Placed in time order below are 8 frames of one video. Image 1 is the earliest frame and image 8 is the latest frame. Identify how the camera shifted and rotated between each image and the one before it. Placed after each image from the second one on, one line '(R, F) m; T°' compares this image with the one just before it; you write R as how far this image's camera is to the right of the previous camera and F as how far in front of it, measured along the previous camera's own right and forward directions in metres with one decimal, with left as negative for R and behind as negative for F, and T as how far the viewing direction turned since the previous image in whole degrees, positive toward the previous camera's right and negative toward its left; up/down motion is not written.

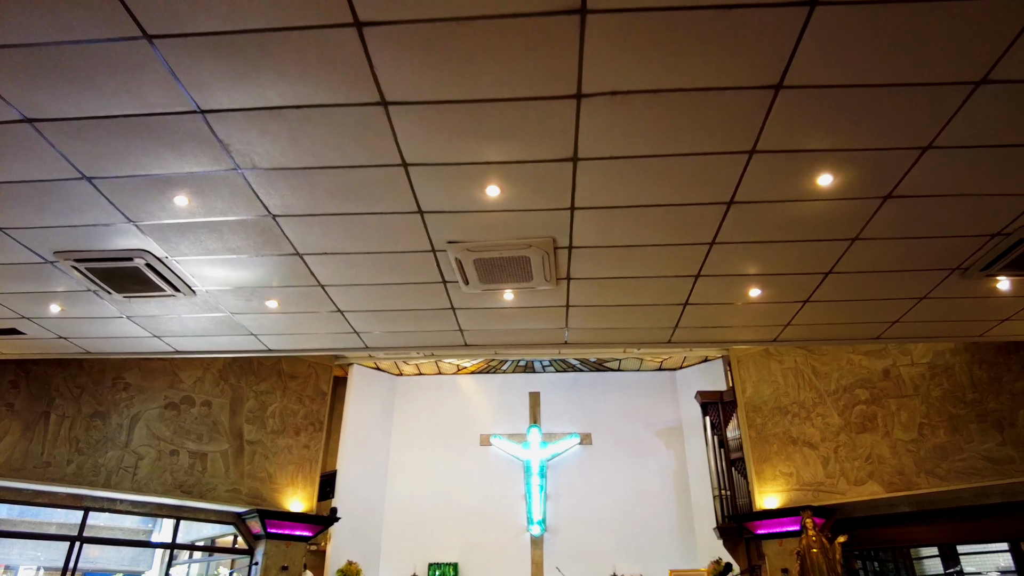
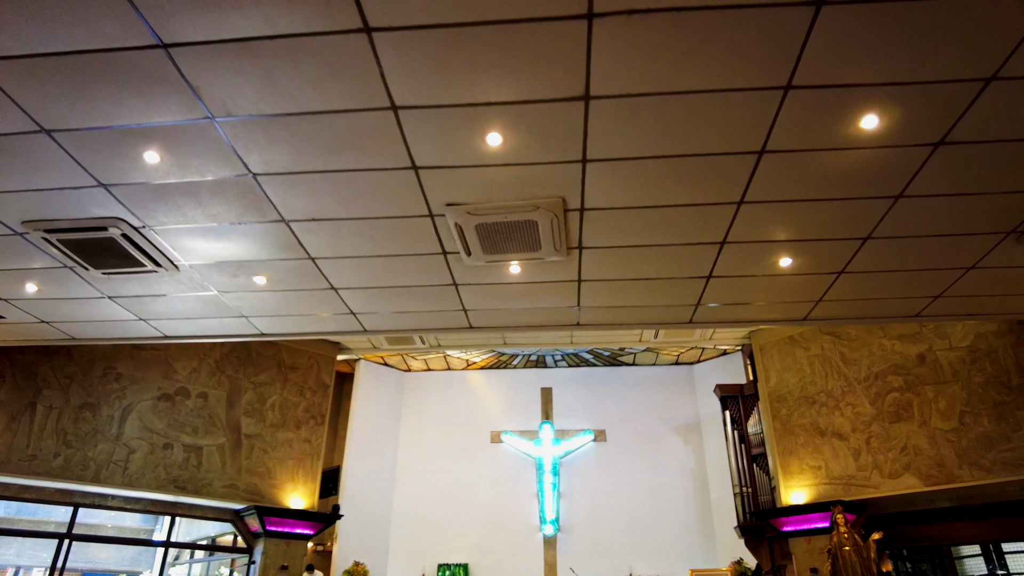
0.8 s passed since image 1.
(0.0, +0.4) m; -1°
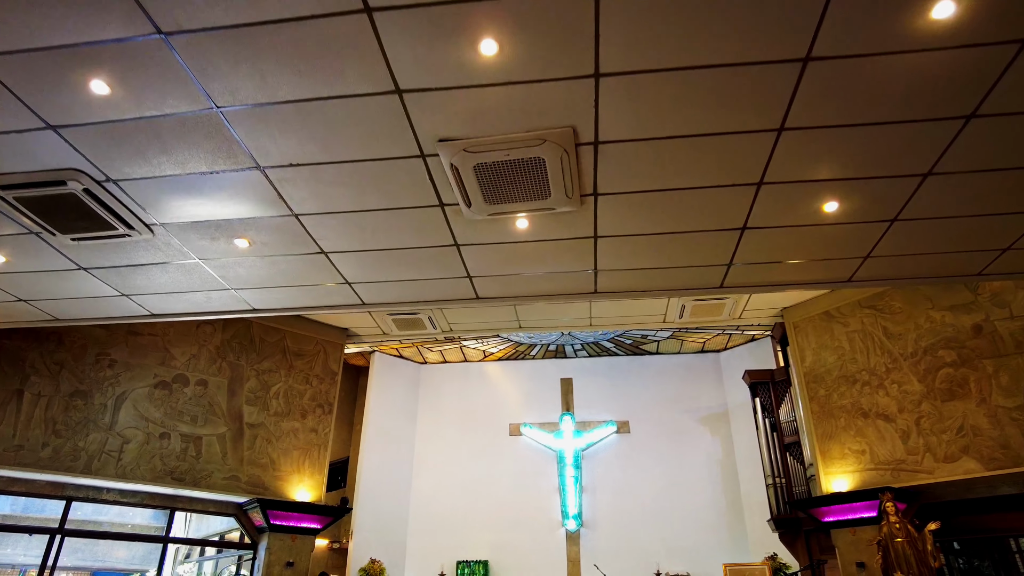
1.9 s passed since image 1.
(+0.1, +0.5) m; -2°
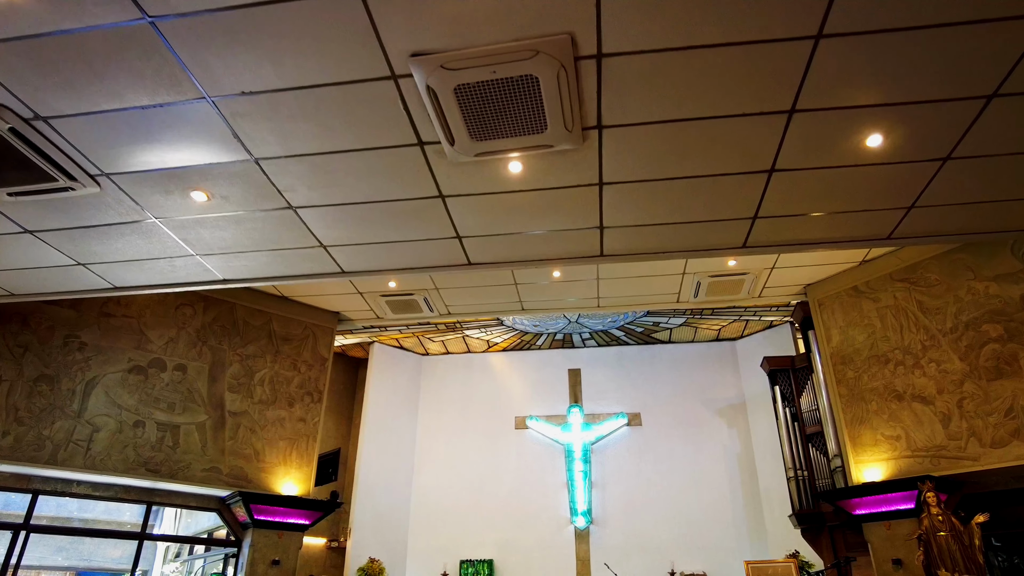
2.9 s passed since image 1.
(+0.1, +0.5) m; -1°
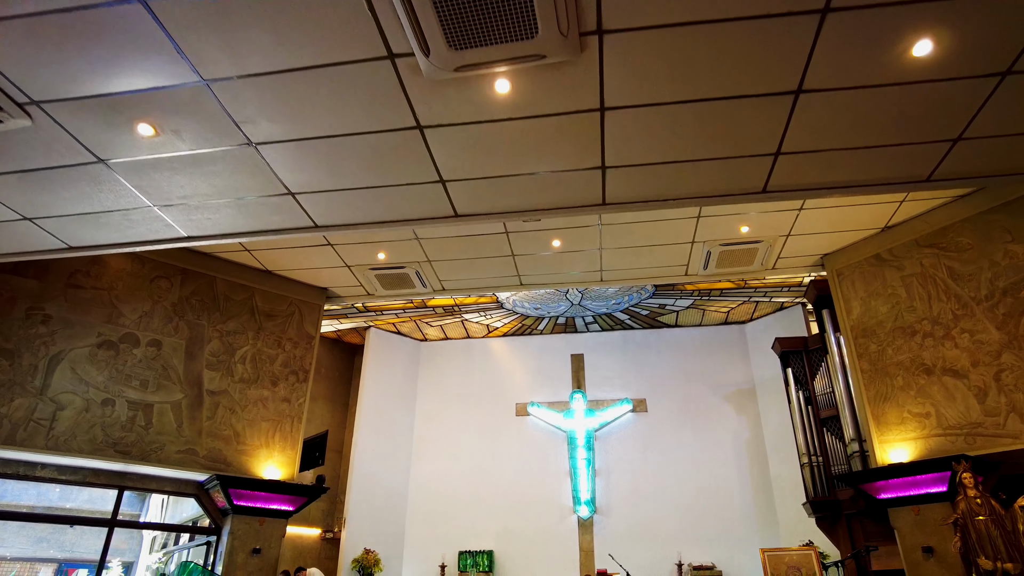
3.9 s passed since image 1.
(+0.1, +0.5) m; 0°
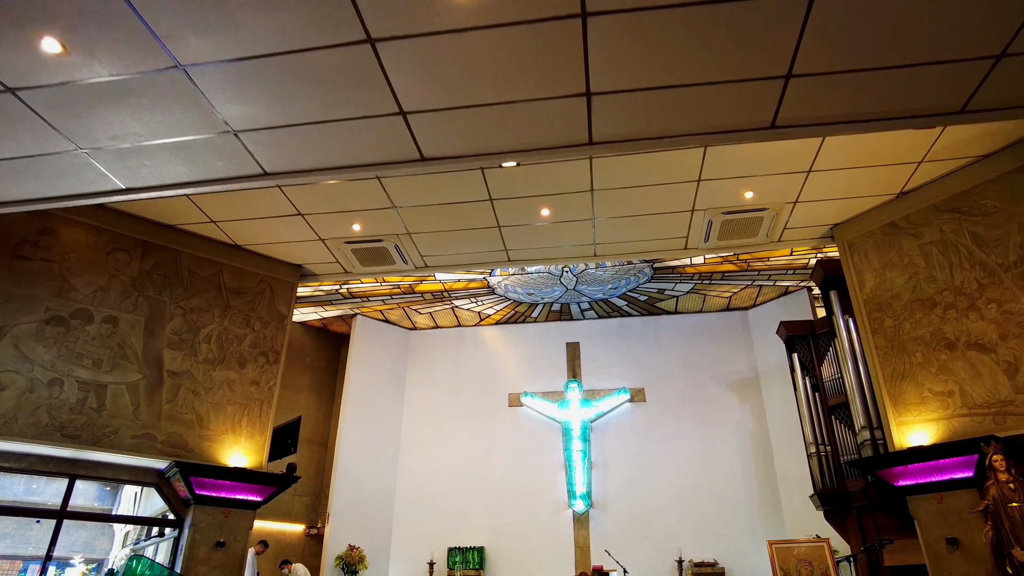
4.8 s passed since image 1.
(+0.1, +0.5) m; 0°
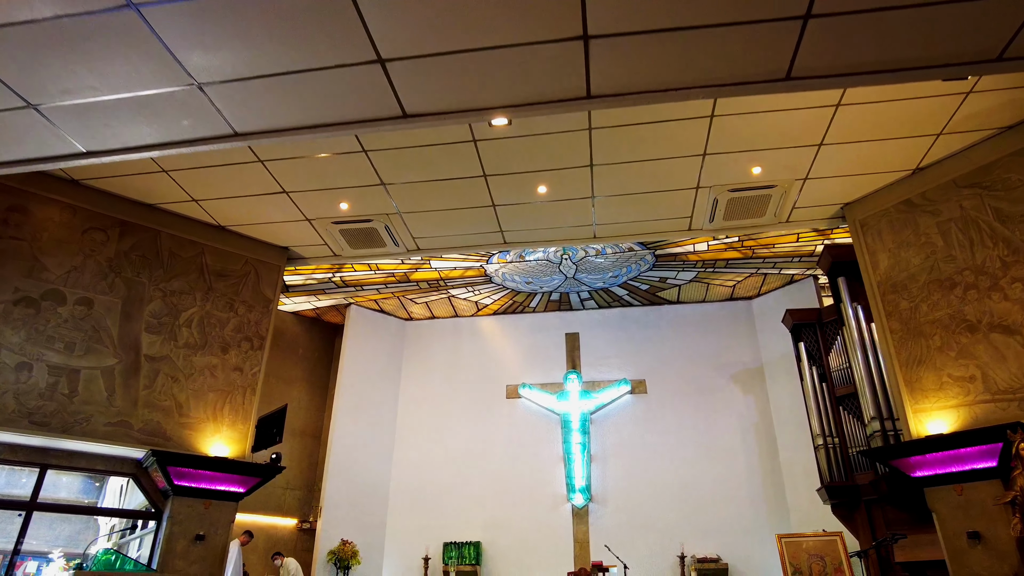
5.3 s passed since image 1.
(+0.1, +0.3) m; 0°
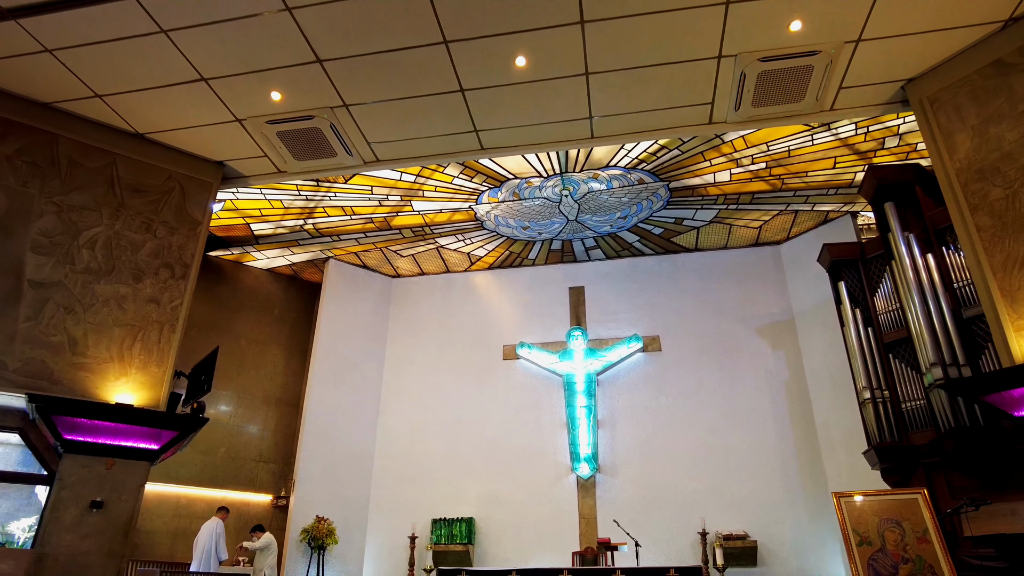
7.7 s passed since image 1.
(+0.3, +1.2) m; -1°
